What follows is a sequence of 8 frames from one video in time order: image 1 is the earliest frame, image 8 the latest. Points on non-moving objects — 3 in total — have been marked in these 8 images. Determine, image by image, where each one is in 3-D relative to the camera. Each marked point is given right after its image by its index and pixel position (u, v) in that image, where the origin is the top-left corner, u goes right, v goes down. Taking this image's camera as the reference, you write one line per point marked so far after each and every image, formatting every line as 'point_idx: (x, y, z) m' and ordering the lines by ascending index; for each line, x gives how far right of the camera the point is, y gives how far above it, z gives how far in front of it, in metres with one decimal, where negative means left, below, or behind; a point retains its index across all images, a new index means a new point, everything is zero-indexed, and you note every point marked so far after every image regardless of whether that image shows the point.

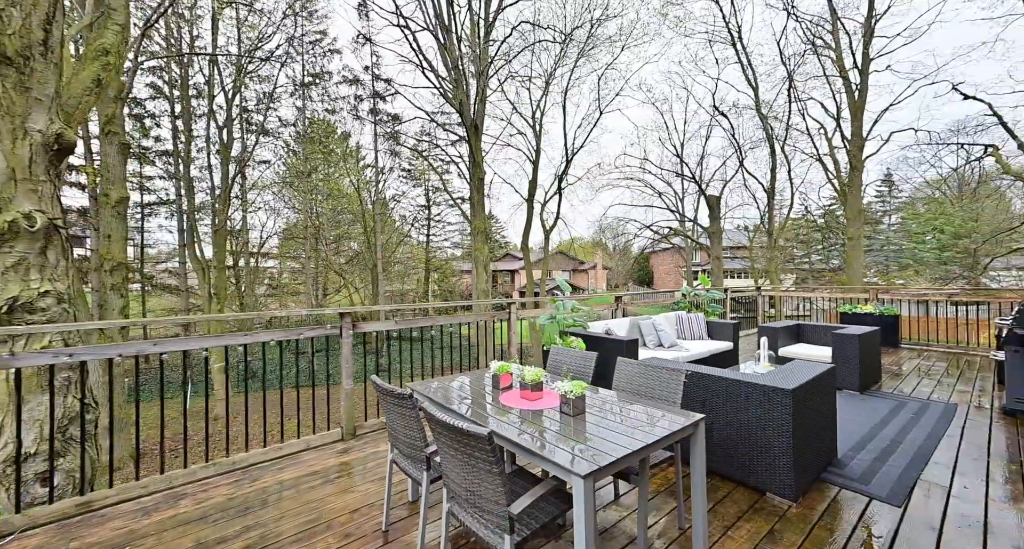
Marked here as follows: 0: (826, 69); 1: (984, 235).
0: (+5.9, +3.8, +8.5) m
1: (+10.4, +0.9, +10.3) m
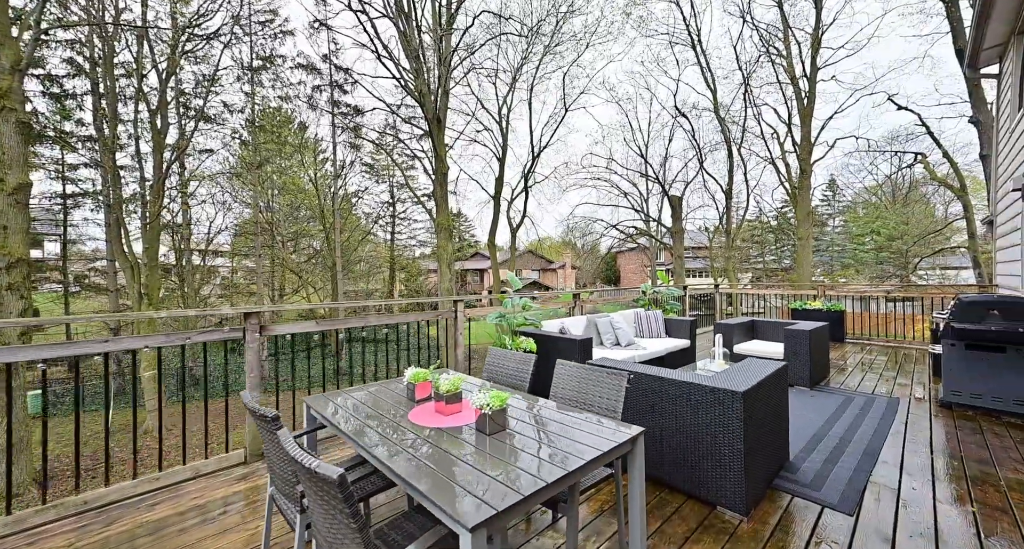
0: (+5.2, +3.8, +8.8) m
1: (+9.6, +0.9, +10.8) m
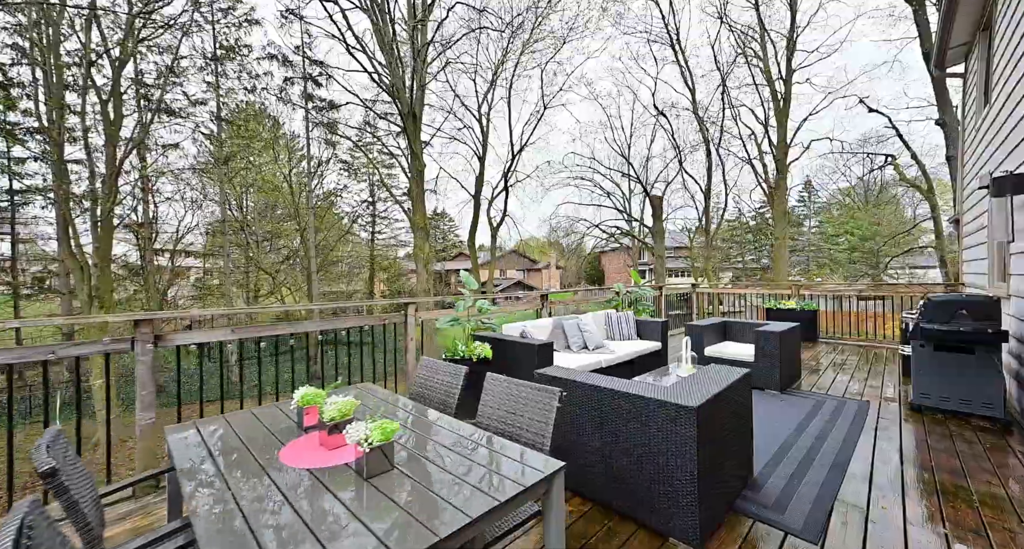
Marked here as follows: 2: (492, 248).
0: (+4.7, +3.9, +8.9) m
1: (+9.1, +0.9, +11.1) m
2: (-0.5, +0.6, +11.1) m
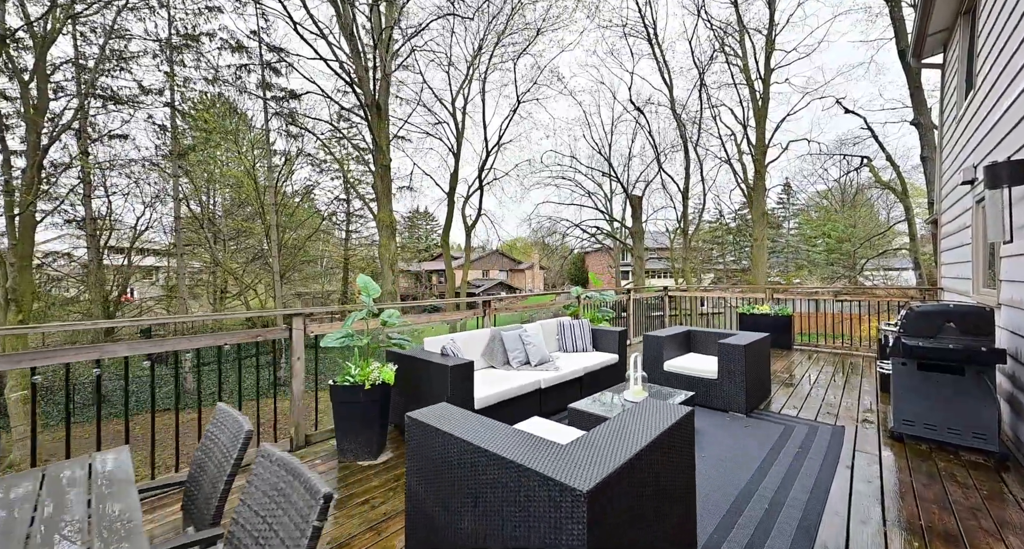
0: (+4.3, +3.8, +8.7) m
1: (+8.5, +0.9, +11.1) m
2: (-1.1, +0.6, +10.7) m
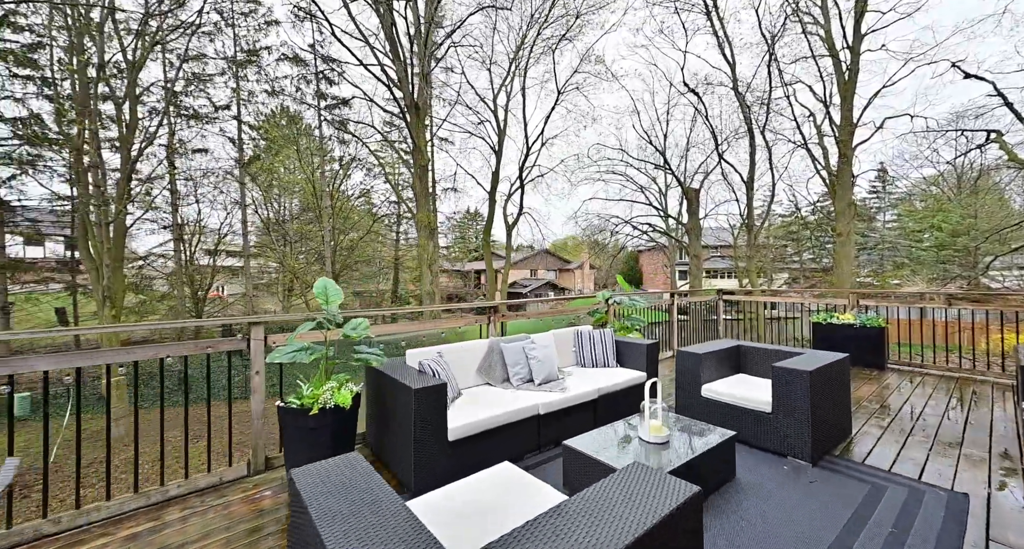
0: (+5.1, +3.8, +7.7) m
1: (+9.6, +0.9, +9.4) m
2: (+0.1, +0.6, +10.5) m
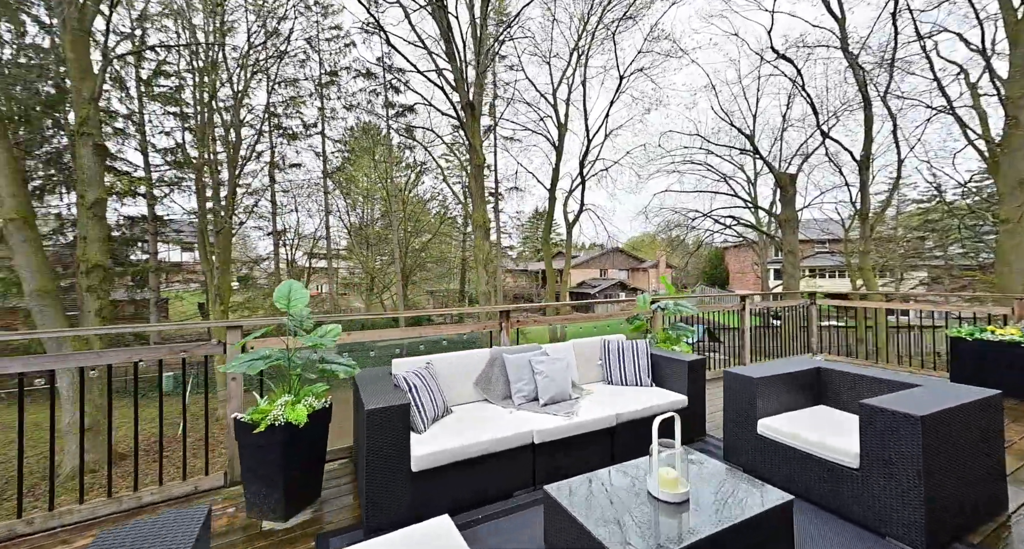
0: (+5.9, +3.8, +6.2) m
1: (+10.7, +0.9, +6.8) m
2: (+1.7, +0.6, +10.0) m
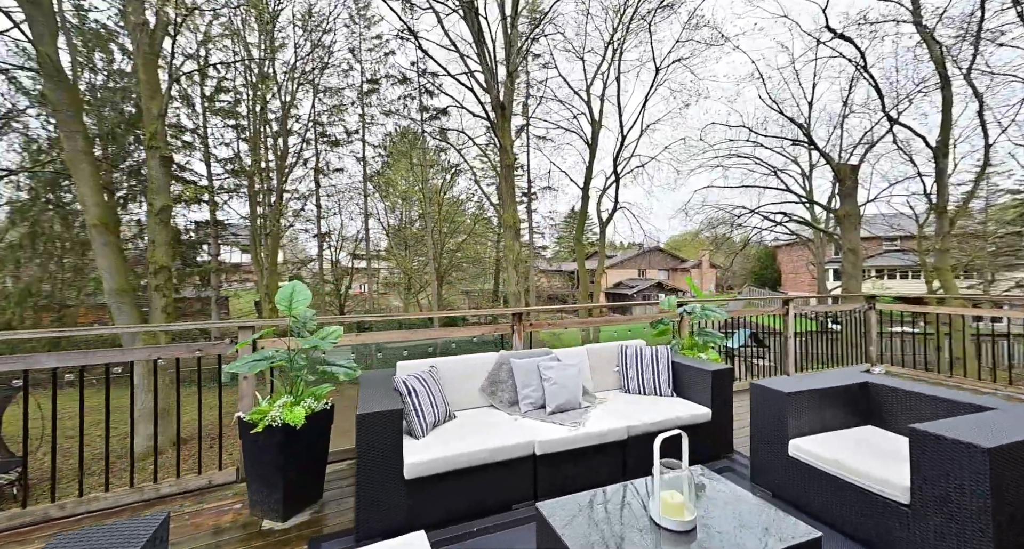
0: (+6.2, +3.8, +5.4) m
1: (+11.1, +0.9, +5.5) m
2: (+2.5, +0.6, +9.7) m
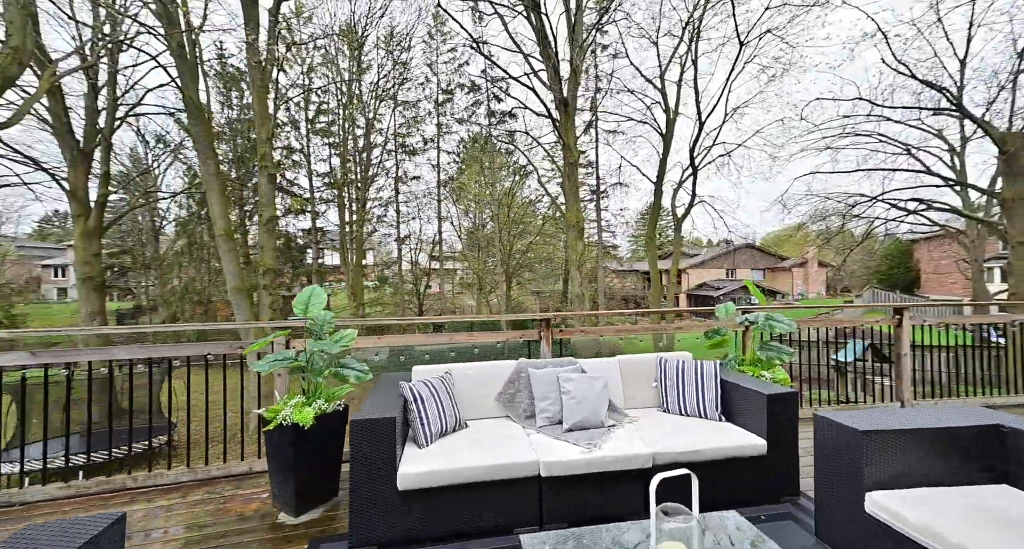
0: (+6.6, +3.8, +3.6) m
1: (+11.4, +0.9, +2.6) m
2: (+4.0, +0.6, +8.7) m
